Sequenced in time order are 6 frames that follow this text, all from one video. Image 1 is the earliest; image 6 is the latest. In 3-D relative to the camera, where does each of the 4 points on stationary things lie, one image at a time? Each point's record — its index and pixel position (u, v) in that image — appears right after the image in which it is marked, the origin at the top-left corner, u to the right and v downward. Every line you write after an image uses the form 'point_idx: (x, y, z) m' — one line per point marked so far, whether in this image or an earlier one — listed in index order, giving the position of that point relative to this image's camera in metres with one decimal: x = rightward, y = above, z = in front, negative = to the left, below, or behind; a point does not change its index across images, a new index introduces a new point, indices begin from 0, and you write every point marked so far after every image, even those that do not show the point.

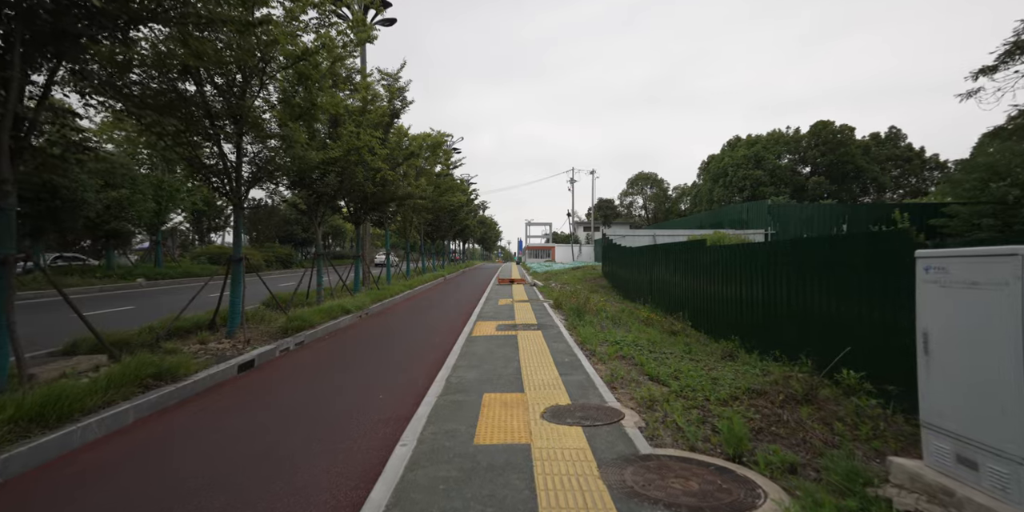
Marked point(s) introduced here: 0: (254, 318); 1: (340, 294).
0: (-5.7, -1.4, +9.0) m
1: (-5.3, -1.2, +12.6) m
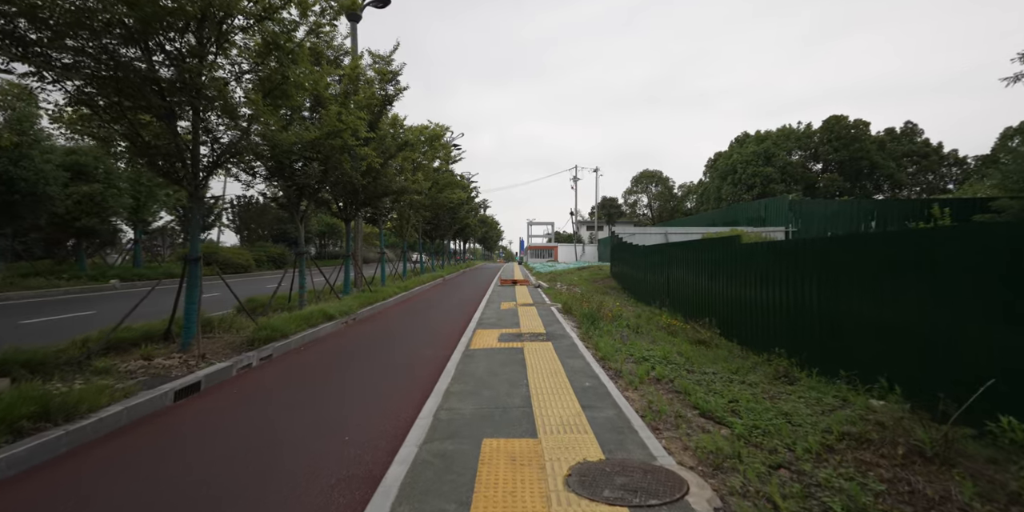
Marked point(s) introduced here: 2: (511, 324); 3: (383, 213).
0: (-5.6, -1.3, +7.8) m
1: (-5.2, -1.2, +11.5) m
2: (0.0, -1.5, +9.0) m
3: (-5.6, +1.9, +17.6) m
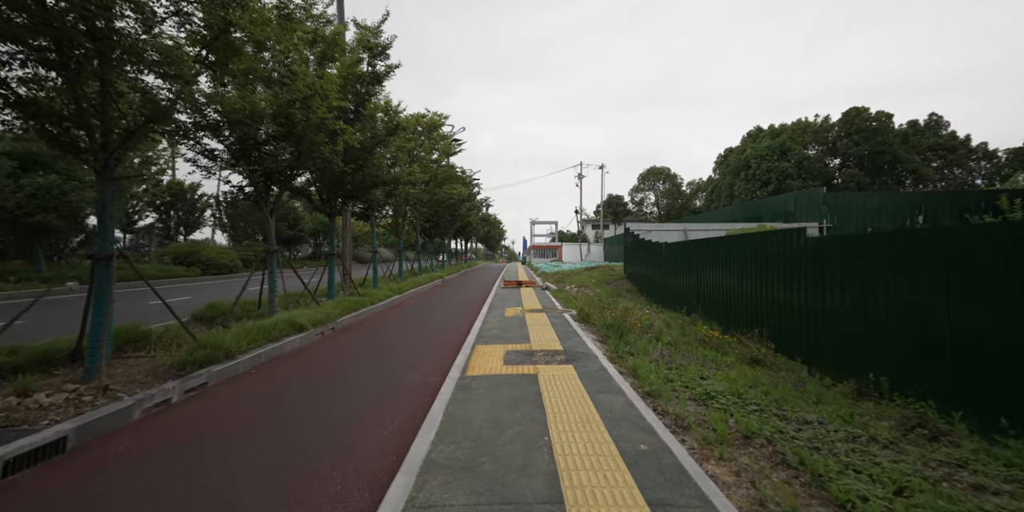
0: (-5.4, -1.3, +6.2) m
1: (-5.1, -1.2, +9.9) m
2: (+0.1, -1.5, +7.4) m
3: (-5.4, +1.9, +16.0) m
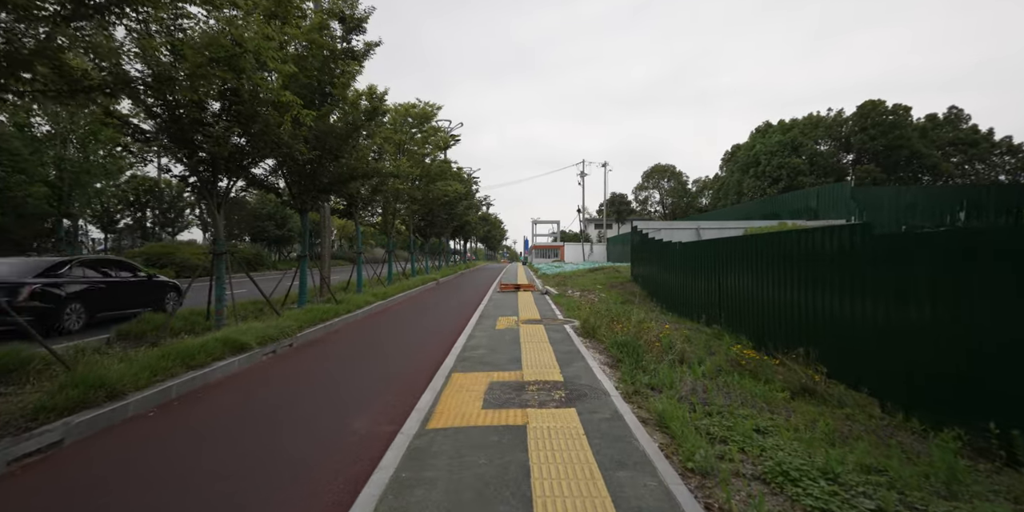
0: (-5.6, -1.4, +4.8) m
1: (-5.2, -1.2, +8.5) m
2: (-0.1, -1.5, +6.0) m
3: (-5.5, +1.9, +14.6) m
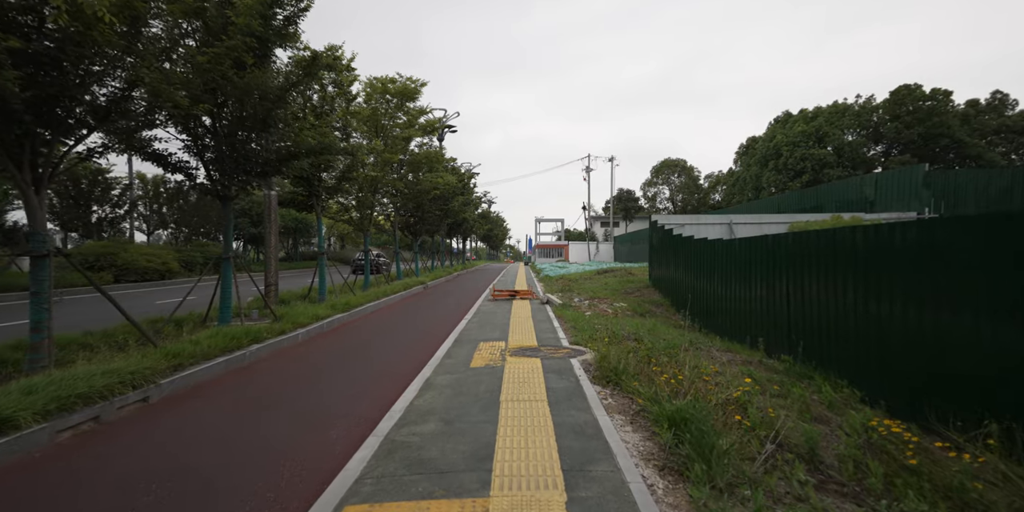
0: (-5.9, -1.4, +2.2) m
1: (-5.5, -1.3, +5.8) m
2: (-0.3, -1.5, +3.3) m
3: (-5.7, +1.8, +11.9) m
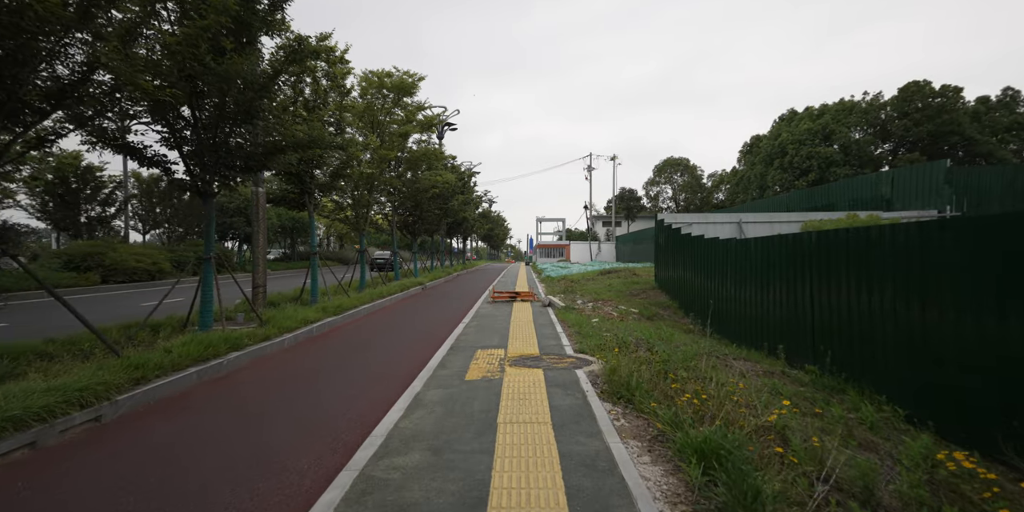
0: (-5.9, -1.4, +1.6) m
1: (-5.5, -1.3, +5.3) m
2: (-0.3, -1.6, +2.7) m
3: (-5.7, +1.8, +11.4) m
